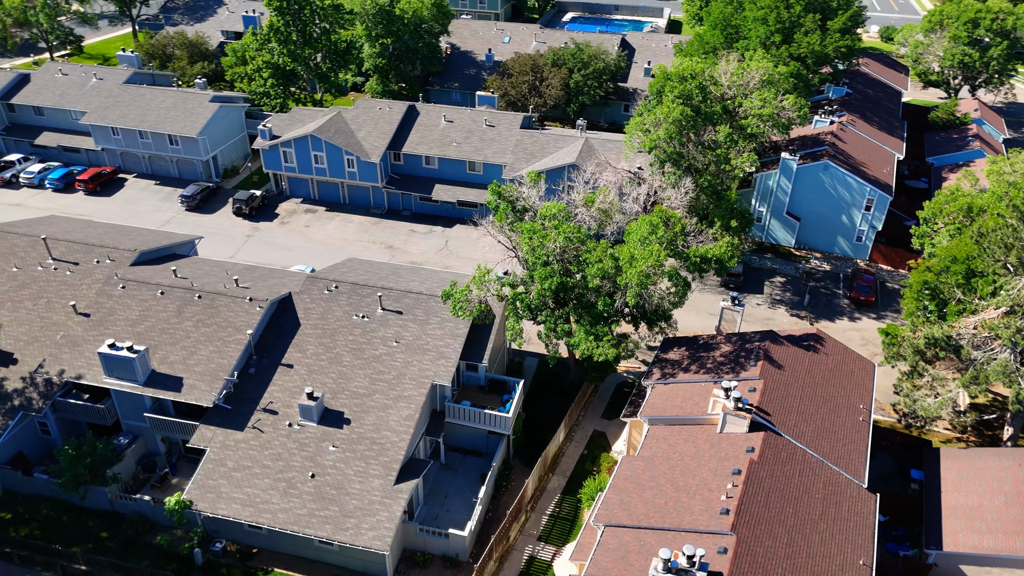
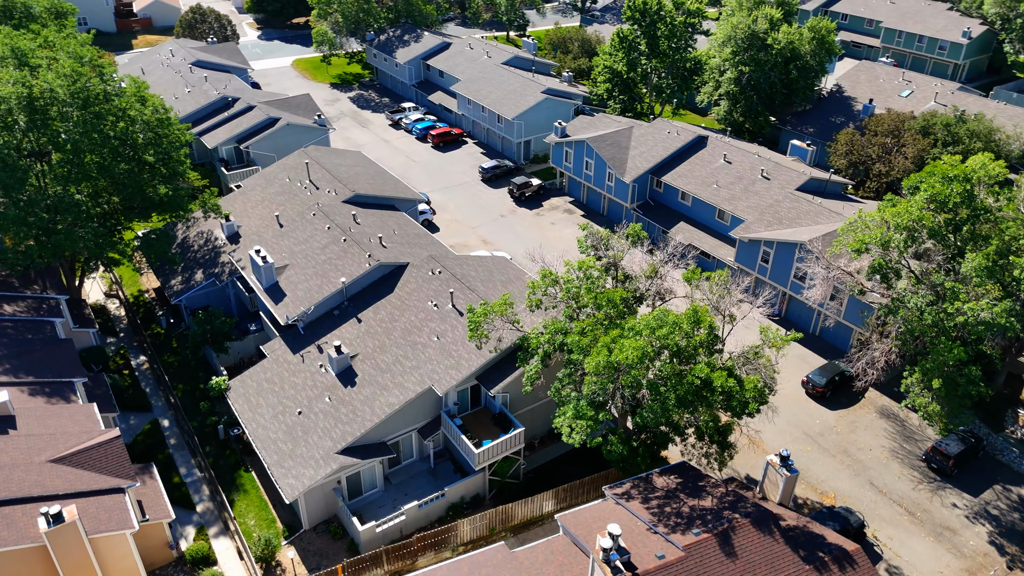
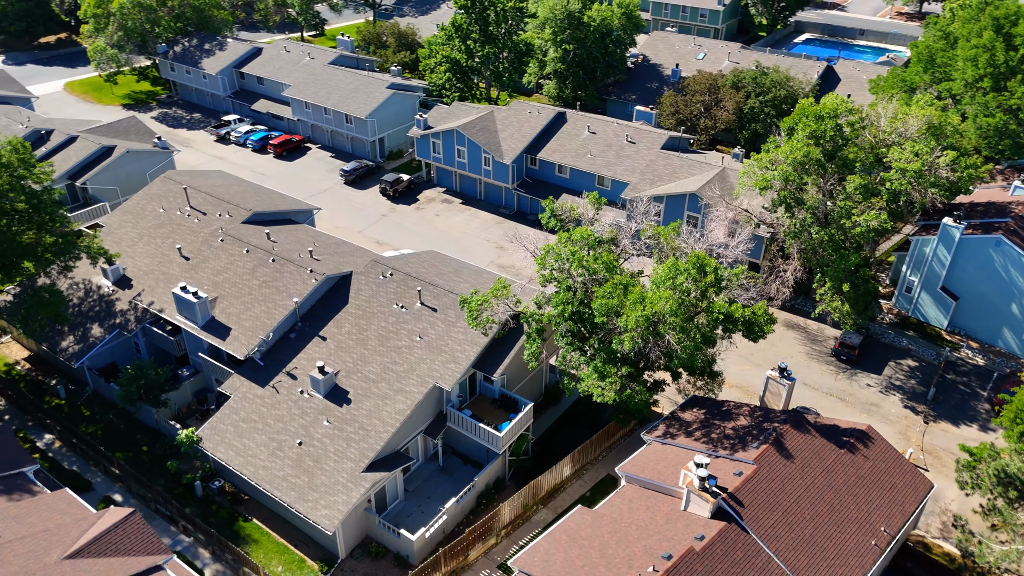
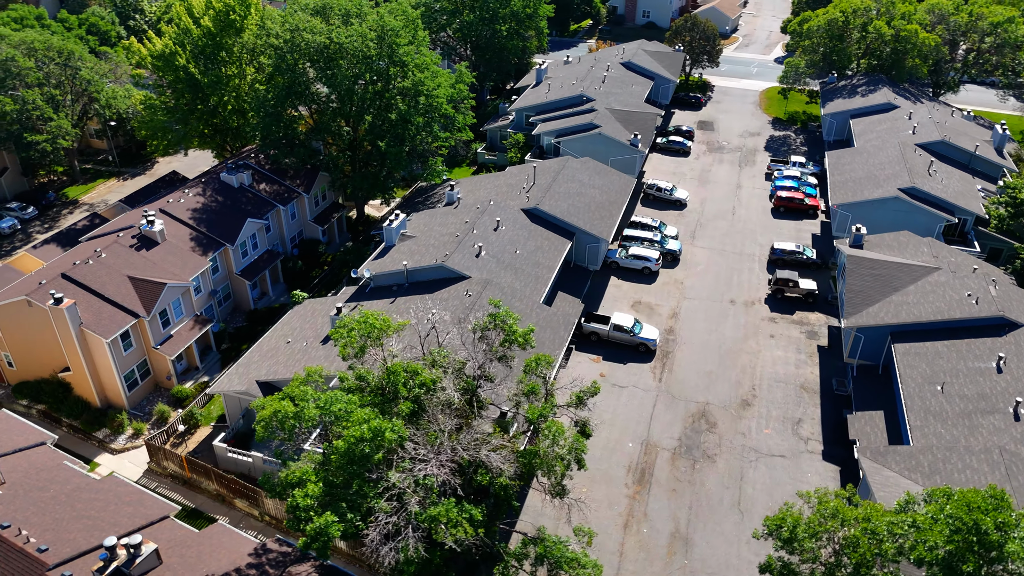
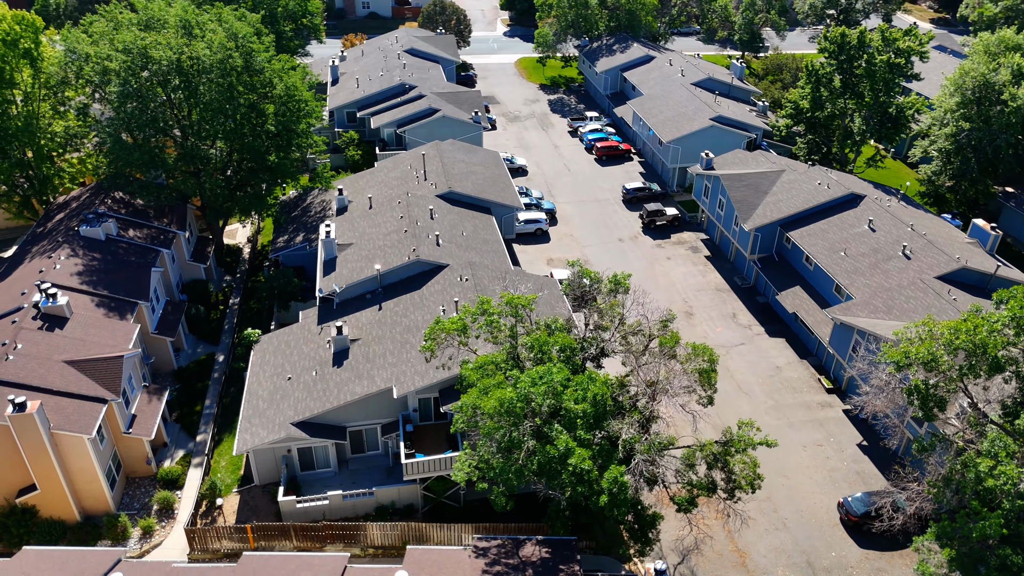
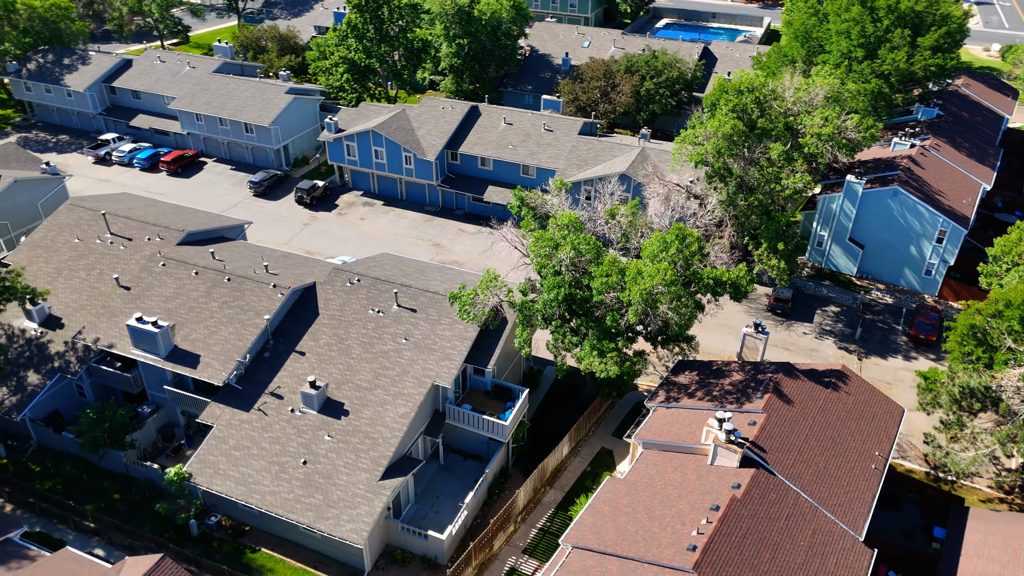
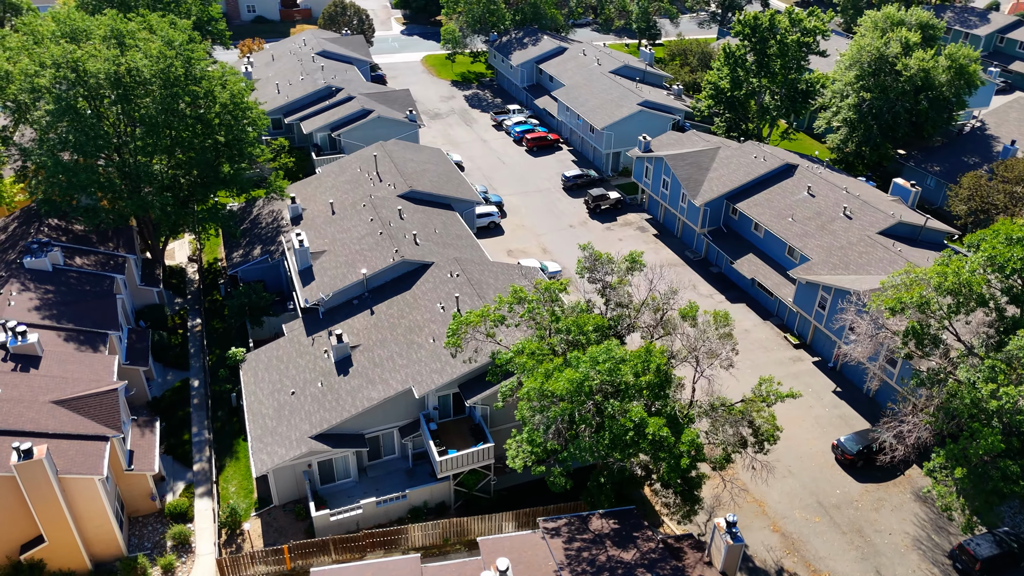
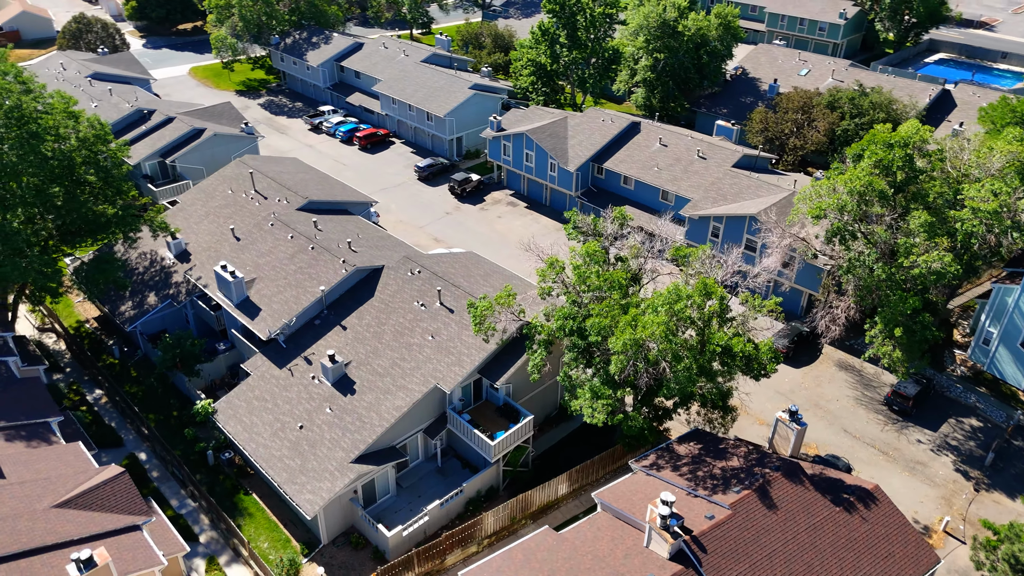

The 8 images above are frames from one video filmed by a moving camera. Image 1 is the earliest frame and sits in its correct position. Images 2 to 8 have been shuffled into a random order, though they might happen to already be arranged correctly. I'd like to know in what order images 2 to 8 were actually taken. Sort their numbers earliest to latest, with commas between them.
6, 3, 8, 2, 7, 5, 4
